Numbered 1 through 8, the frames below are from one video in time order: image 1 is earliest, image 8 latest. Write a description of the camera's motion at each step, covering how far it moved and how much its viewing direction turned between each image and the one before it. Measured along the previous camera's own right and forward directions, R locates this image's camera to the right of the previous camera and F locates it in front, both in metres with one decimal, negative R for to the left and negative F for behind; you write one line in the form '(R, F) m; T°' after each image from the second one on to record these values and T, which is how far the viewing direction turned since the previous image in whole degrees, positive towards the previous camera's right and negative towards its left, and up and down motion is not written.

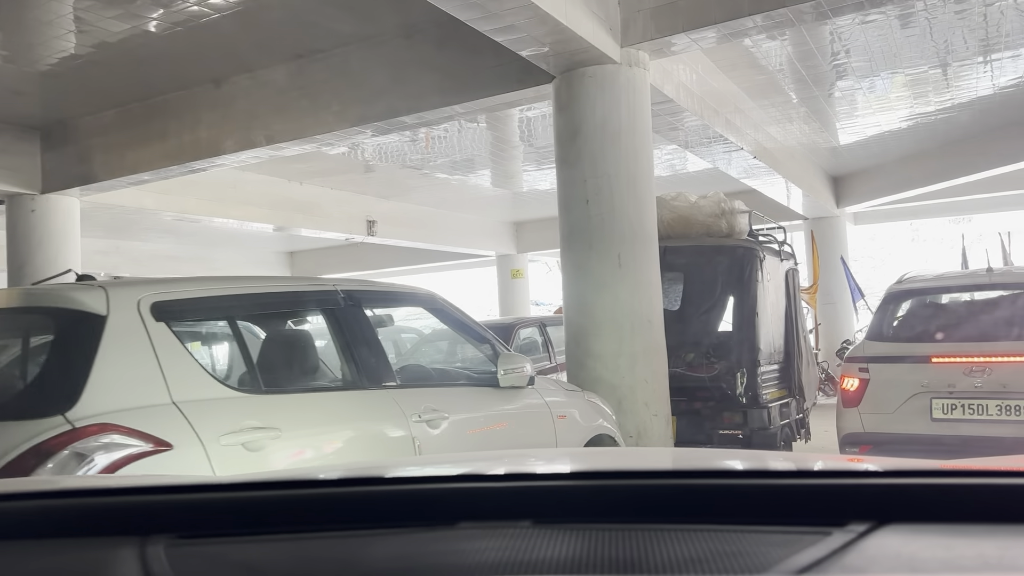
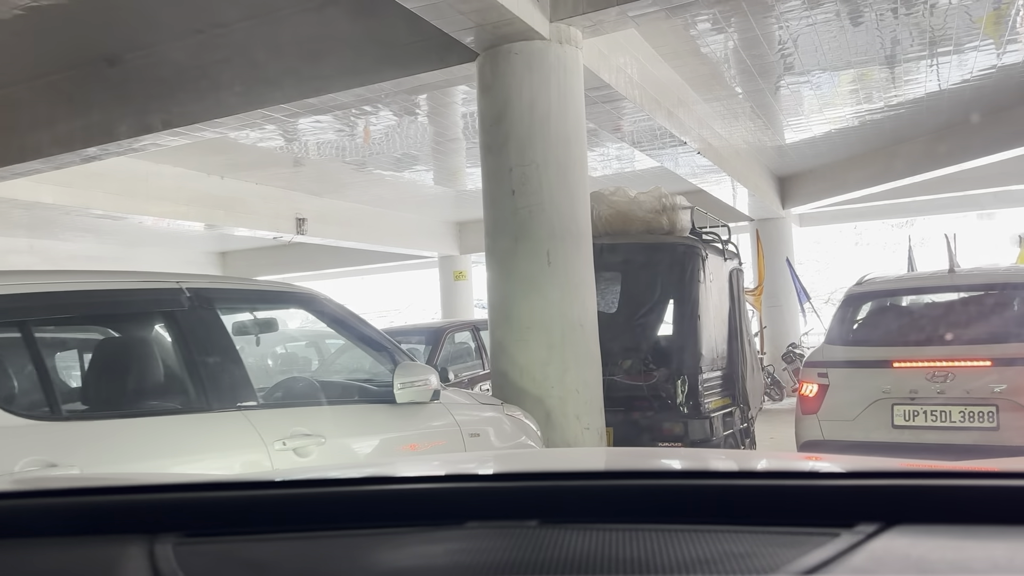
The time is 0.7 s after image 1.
(+0.2, +0.5) m; +3°
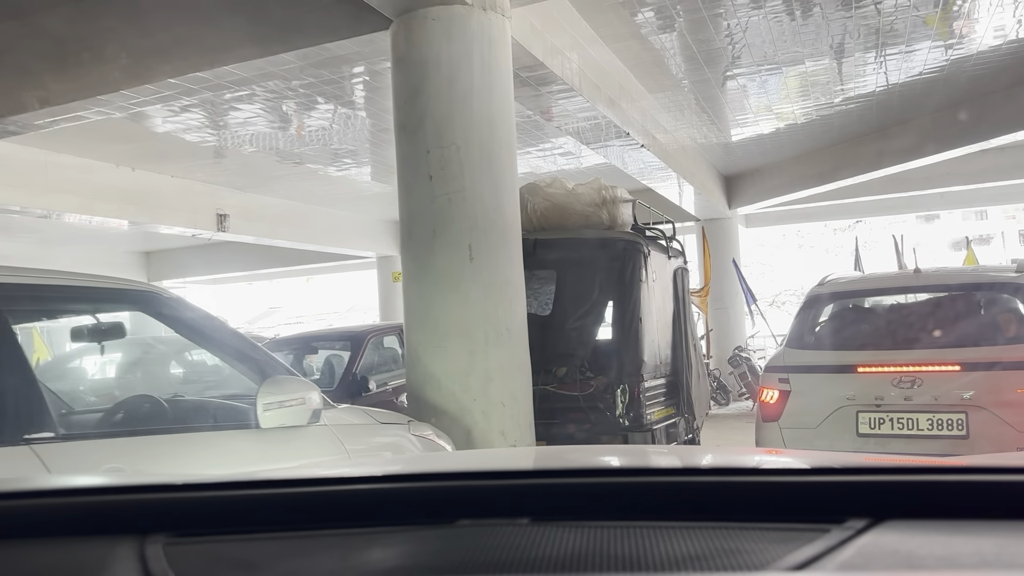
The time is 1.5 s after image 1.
(+0.2, +0.6) m; +3°
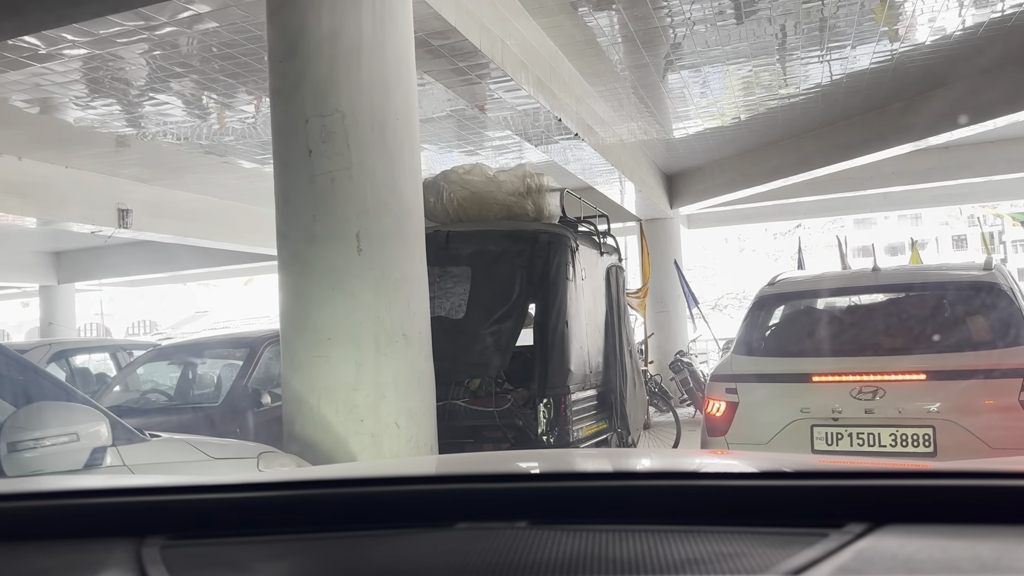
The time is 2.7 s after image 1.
(+0.2, +0.7) m; +4°
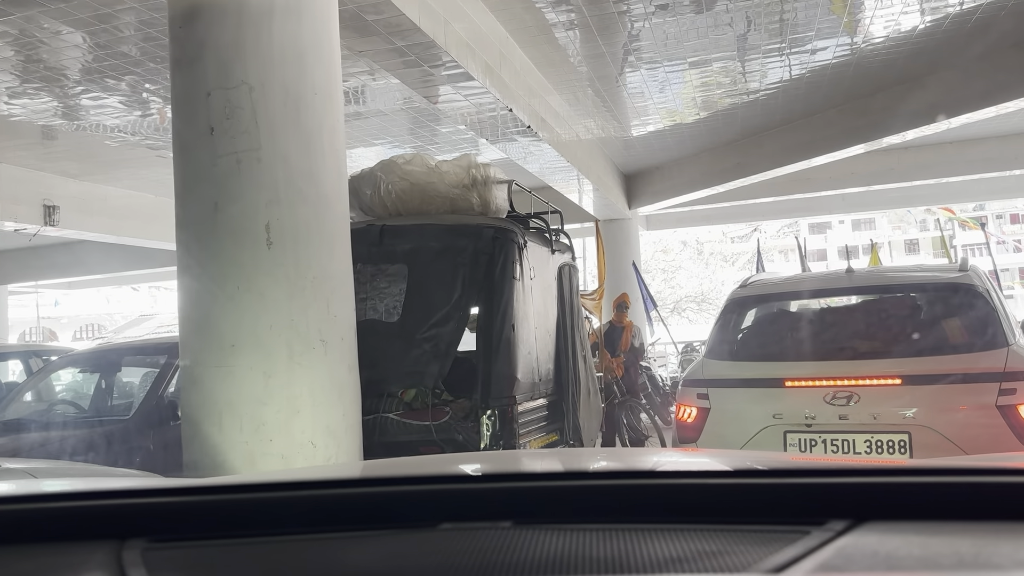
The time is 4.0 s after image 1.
(+0.1, +0.4) m; +3°
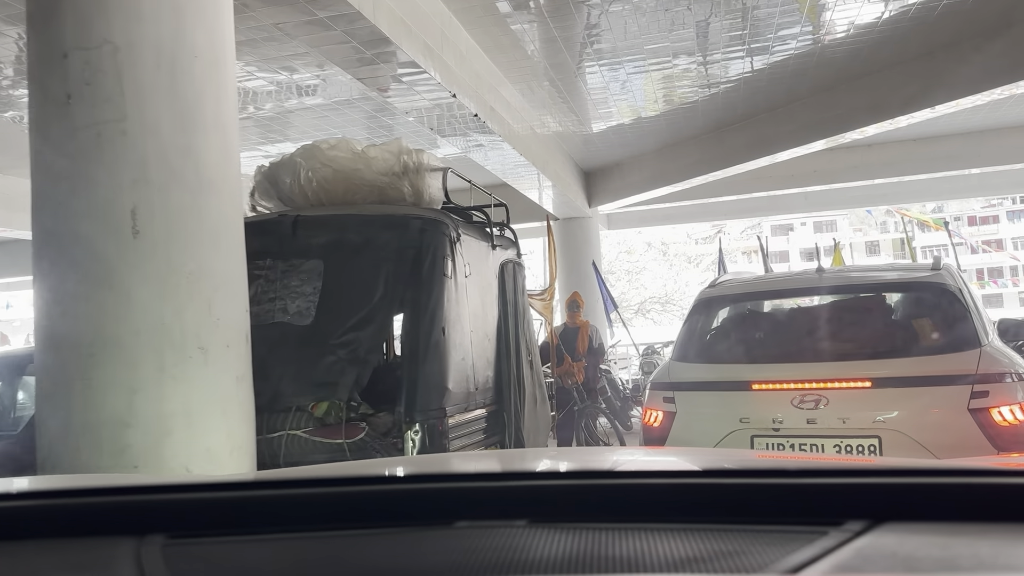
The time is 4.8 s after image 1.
(+0.2, +0.4) m; +2°
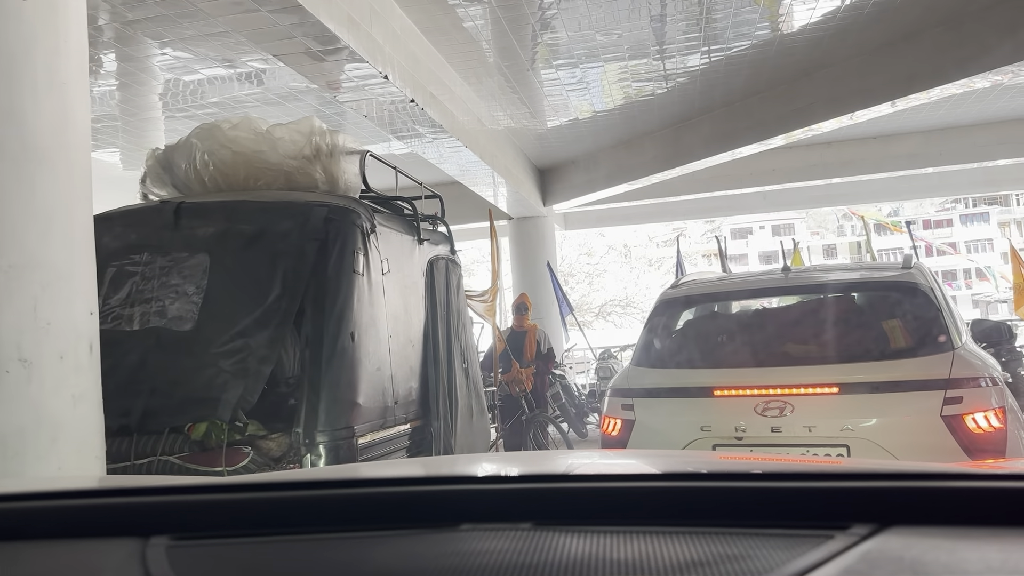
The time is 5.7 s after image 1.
(+0.2, +0.5) m; +3°
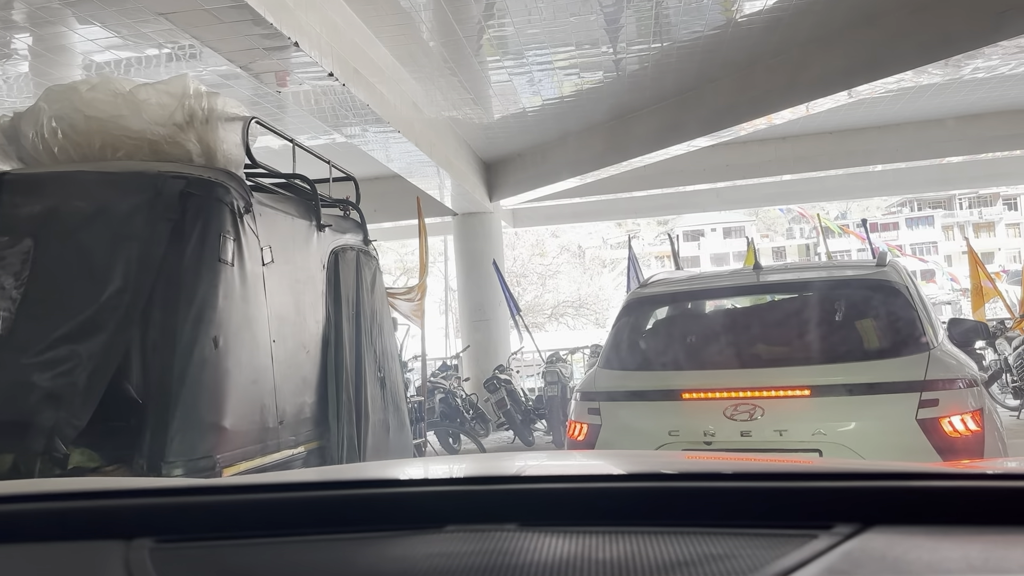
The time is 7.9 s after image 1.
(+0.1, +0.6) m; +3°
